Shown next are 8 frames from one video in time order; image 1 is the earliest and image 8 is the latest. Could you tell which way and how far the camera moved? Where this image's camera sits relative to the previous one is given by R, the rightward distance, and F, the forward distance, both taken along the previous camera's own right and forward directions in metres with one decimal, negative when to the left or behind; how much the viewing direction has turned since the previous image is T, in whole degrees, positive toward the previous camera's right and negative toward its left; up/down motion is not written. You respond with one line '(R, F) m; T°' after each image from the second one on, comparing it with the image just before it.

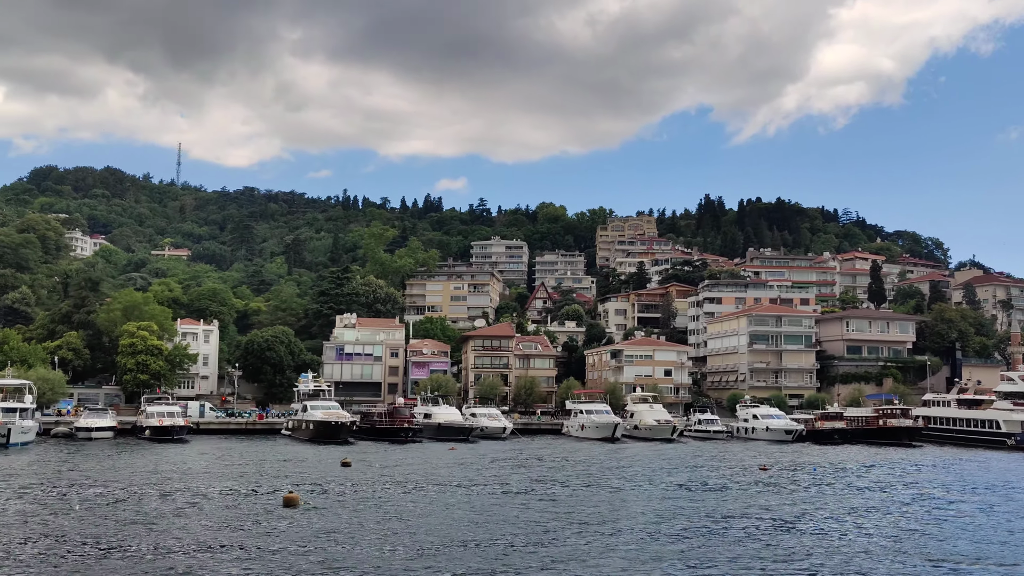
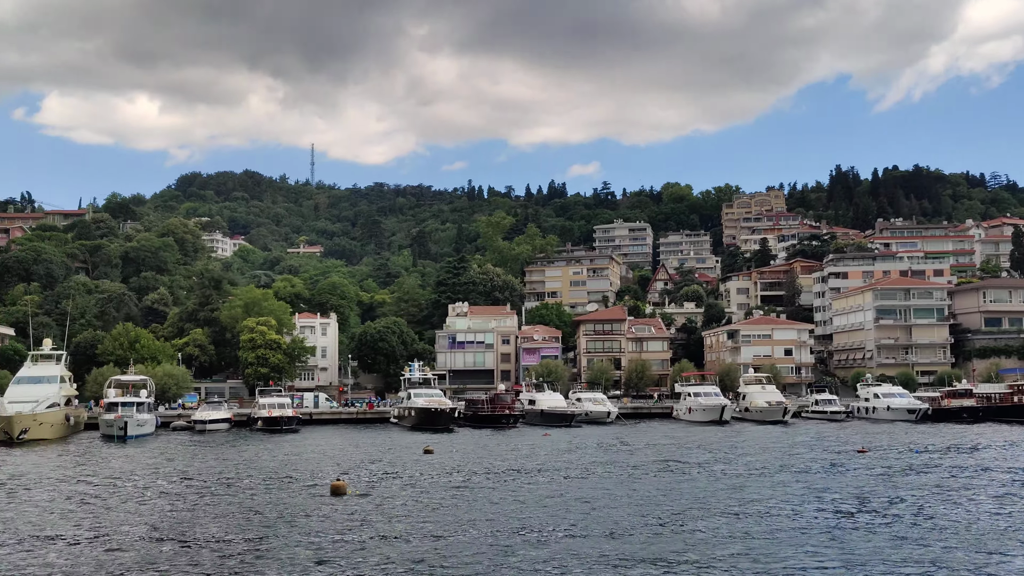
(+2.3, +0.7) m; -8°
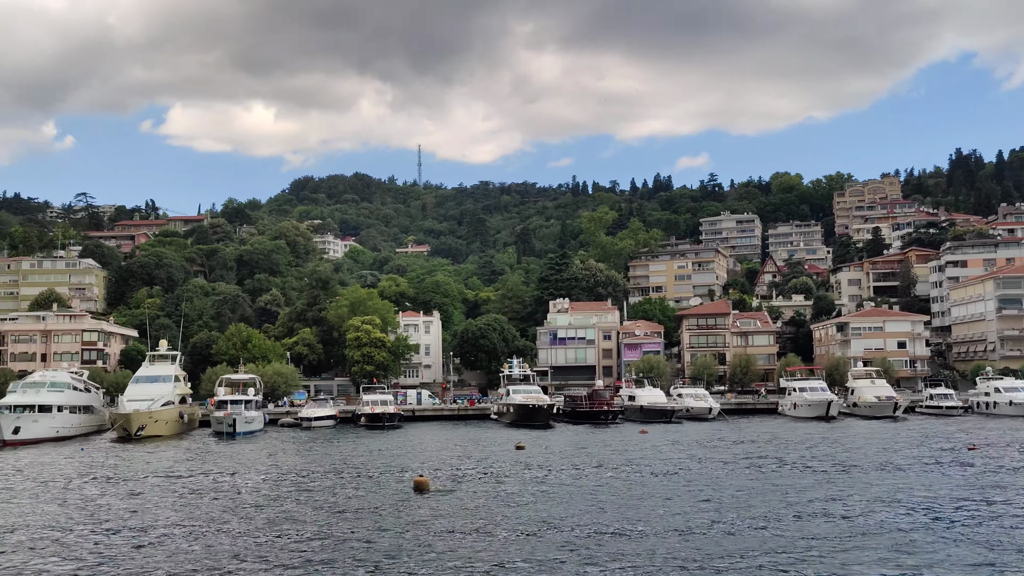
(+0.8, +0.1) m; -6°
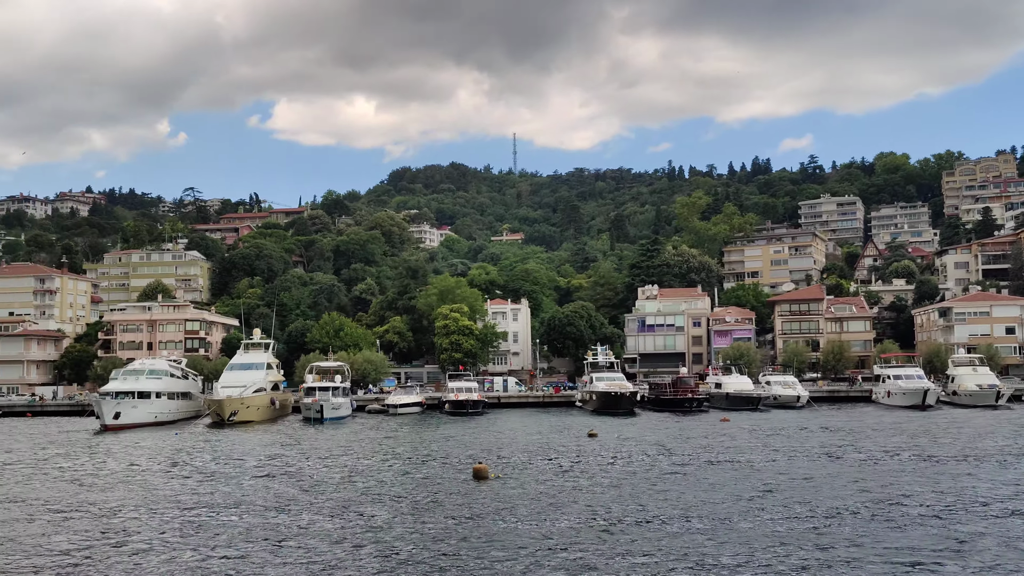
(+1.1, 0.0) m; -6°
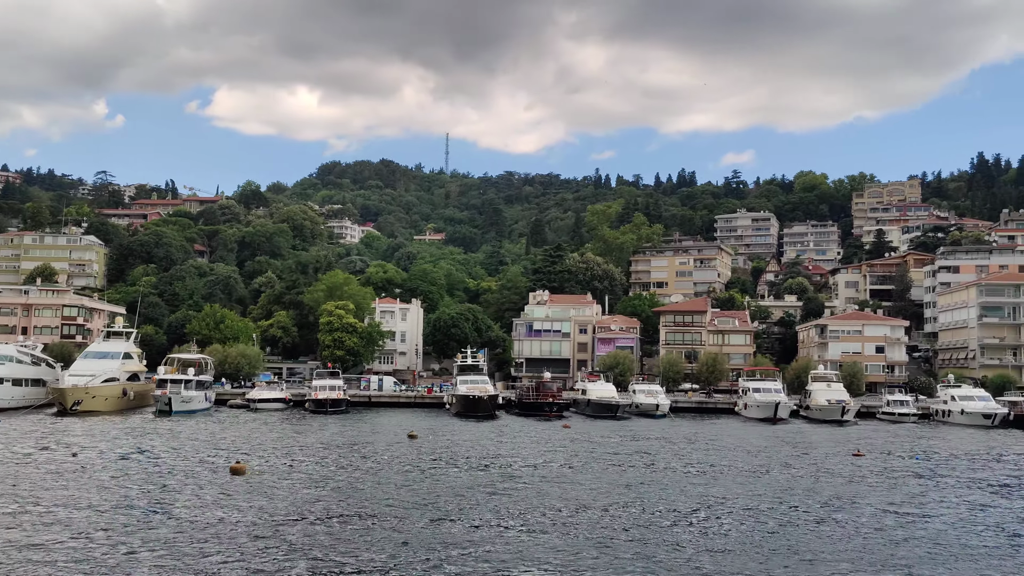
(+4.3, -0.3) m; +4°
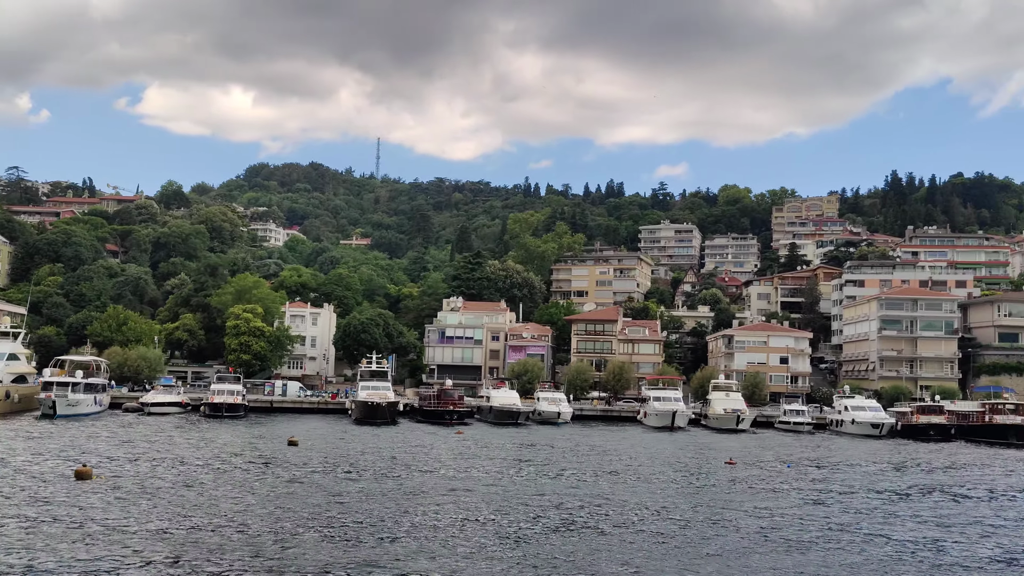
(+1.9, 0.0) m; +4°
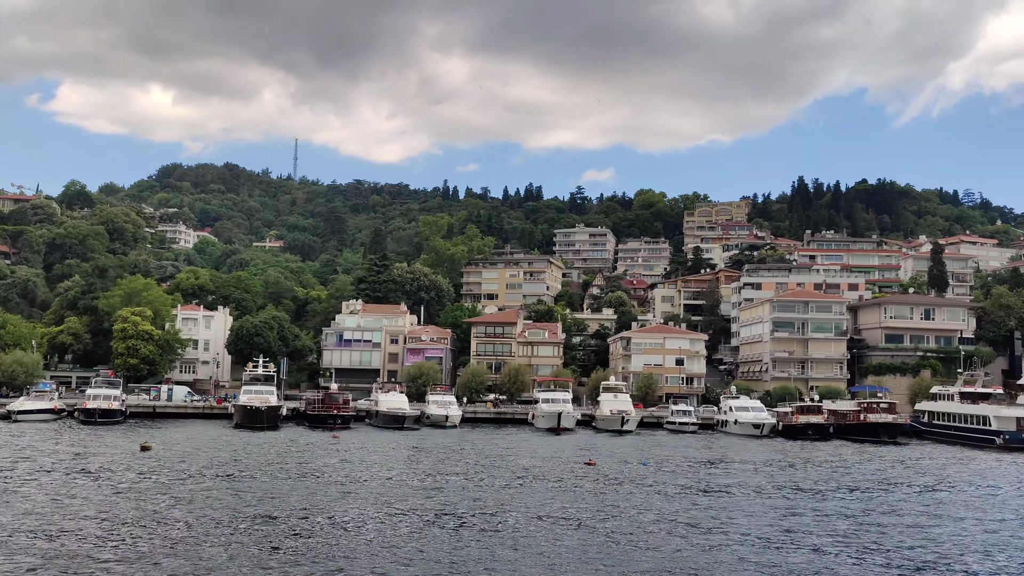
(+2.4, +0.2) m; +4°
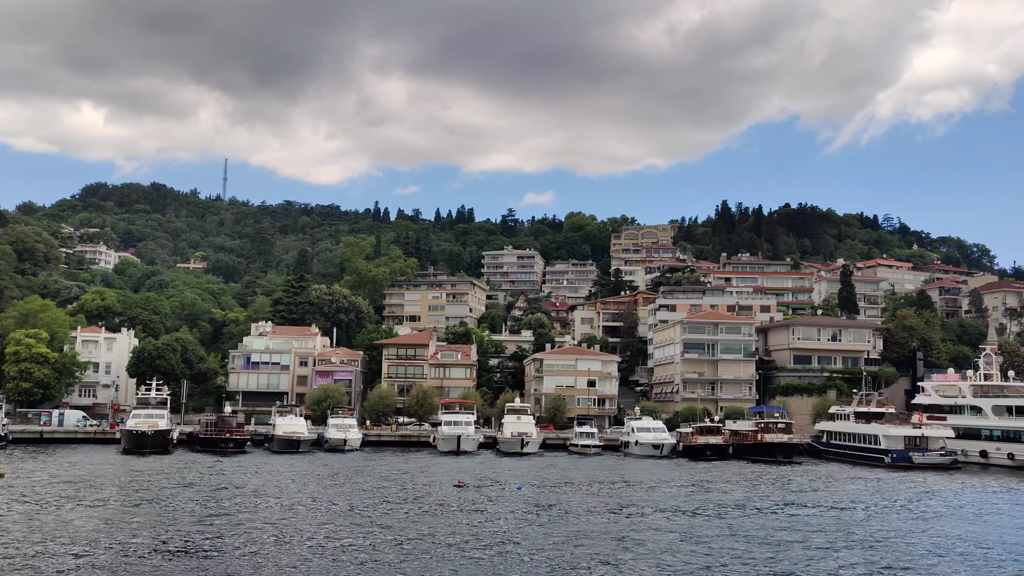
(+2.4, +0.4) m; +4°
